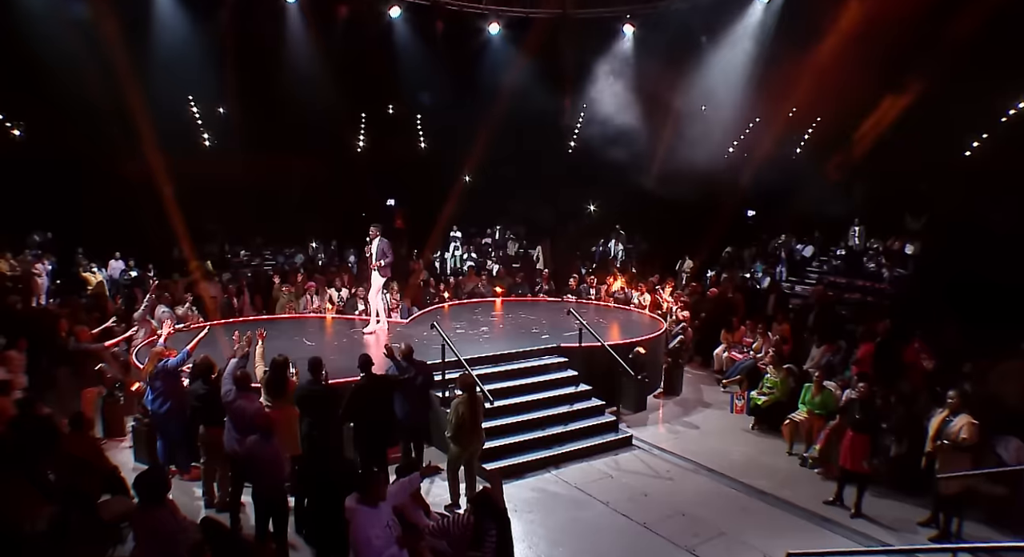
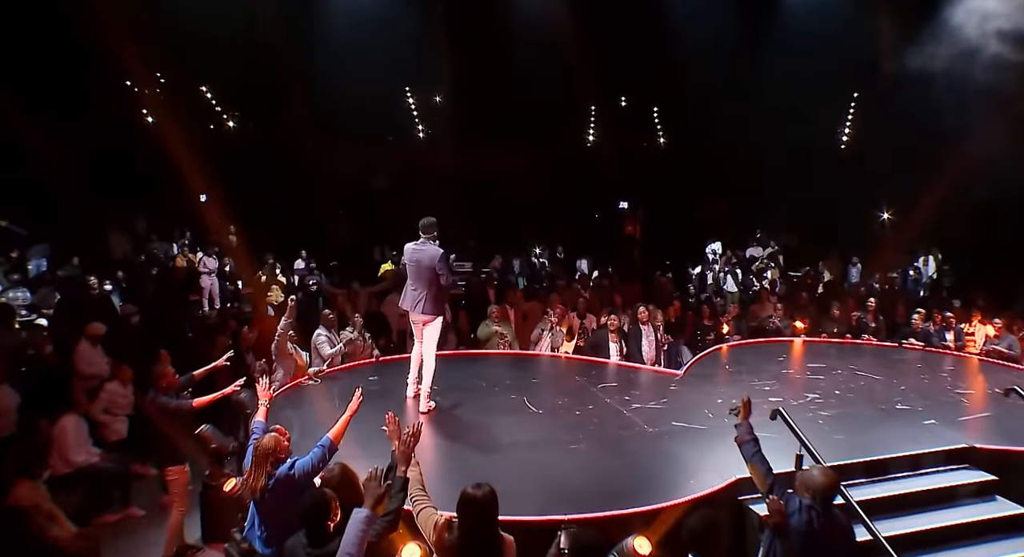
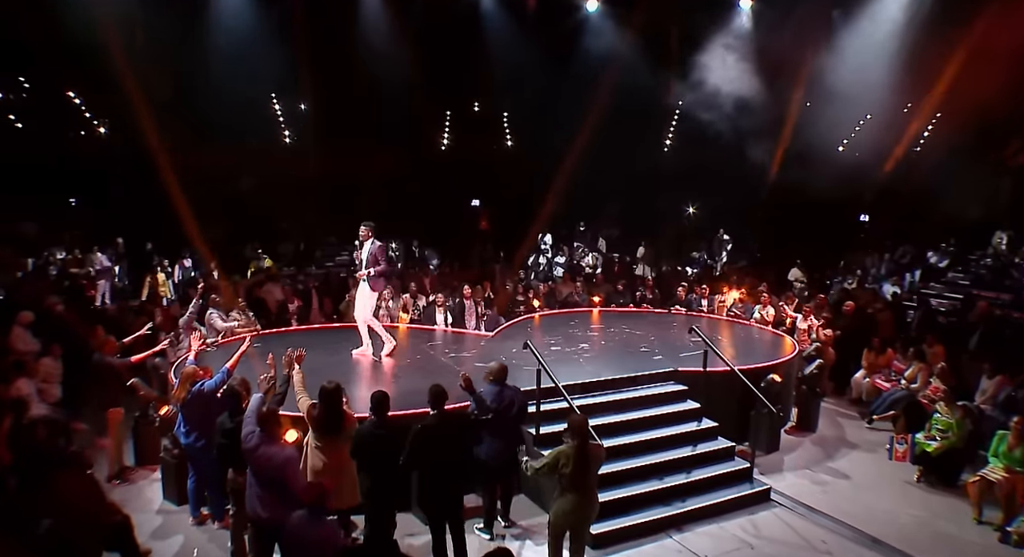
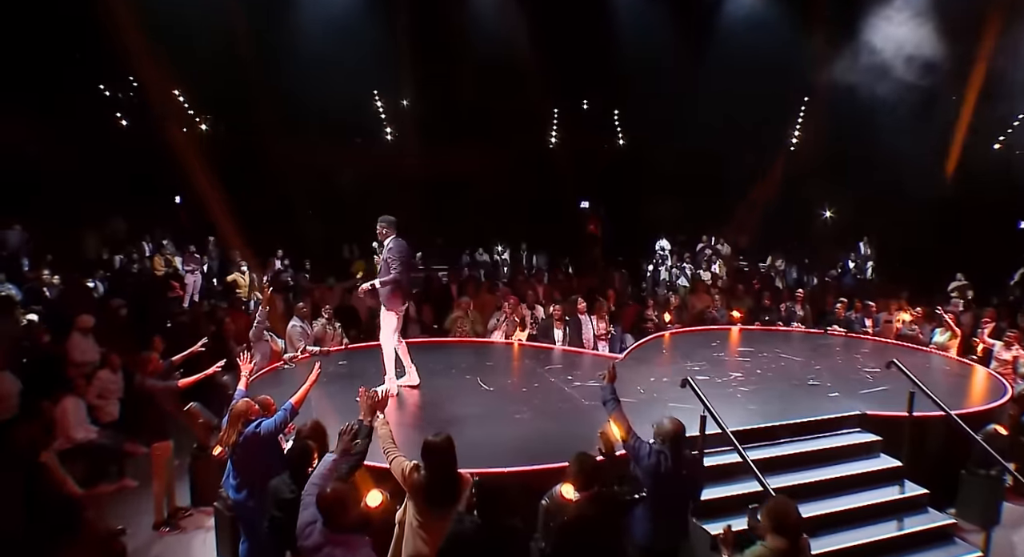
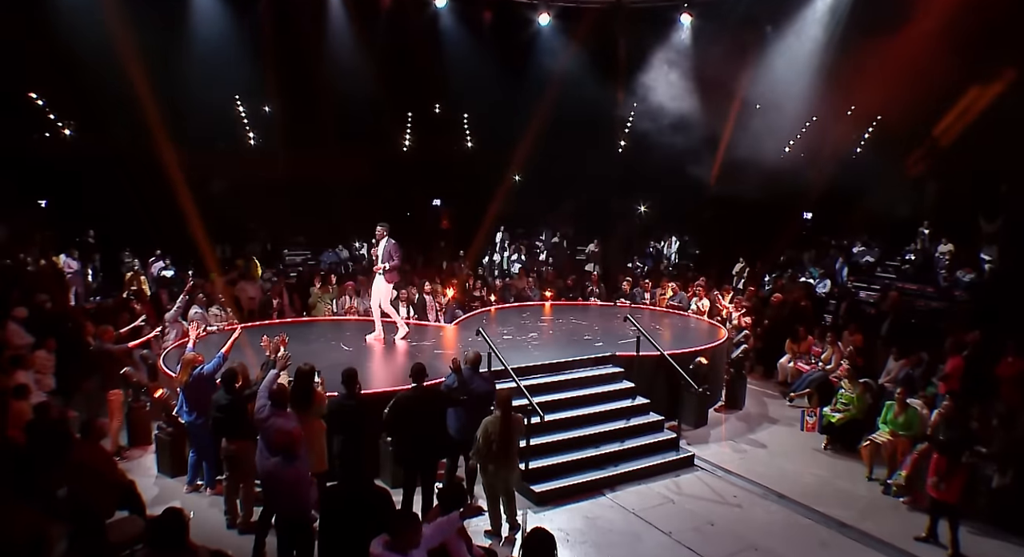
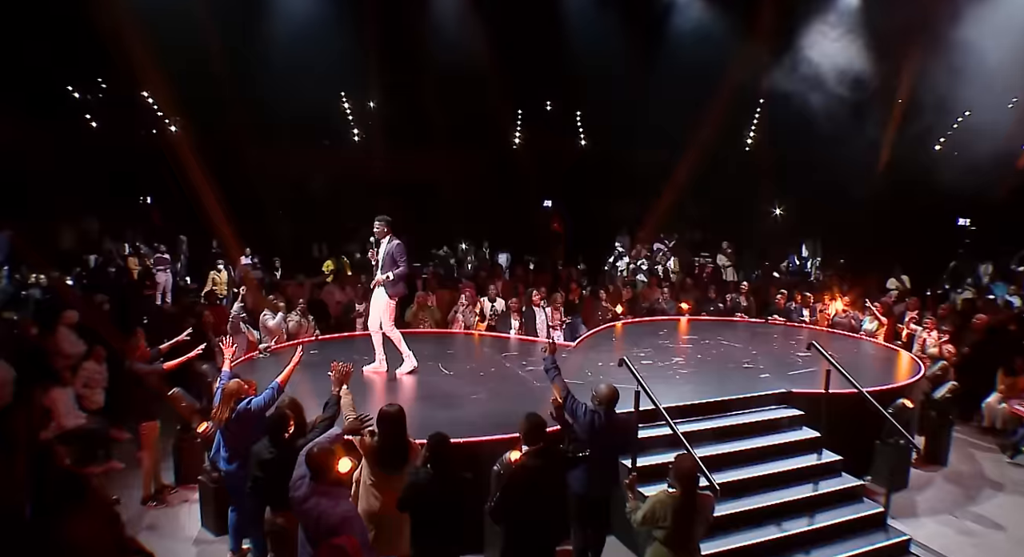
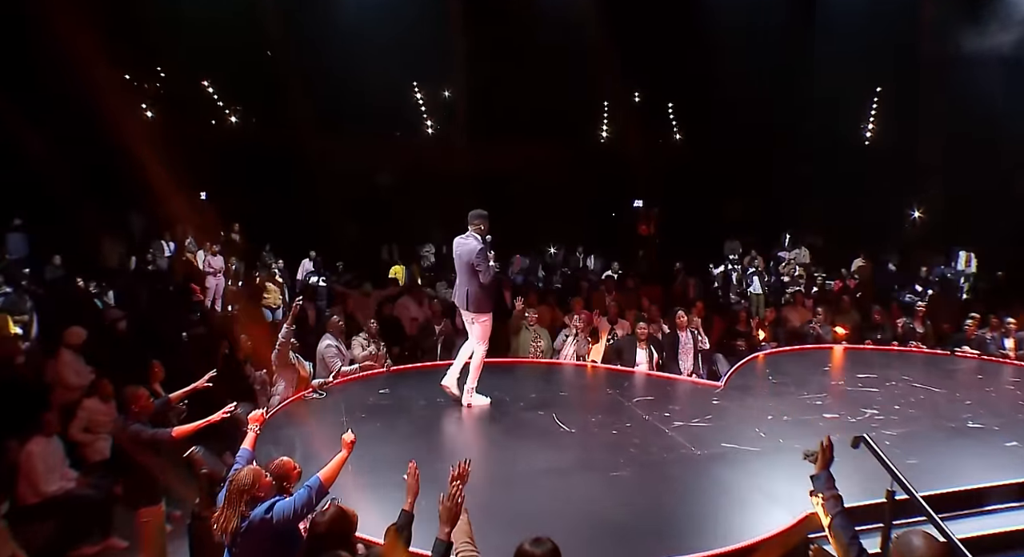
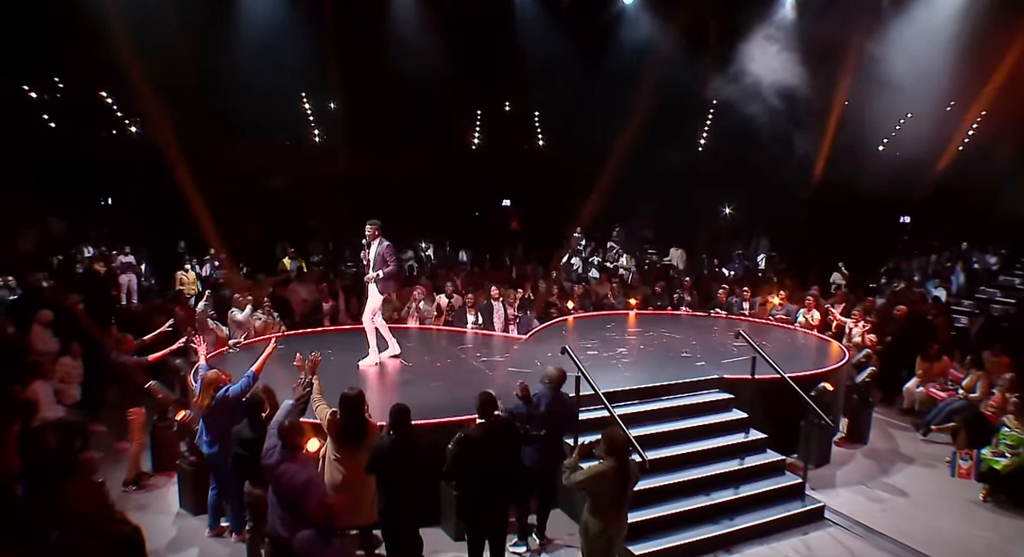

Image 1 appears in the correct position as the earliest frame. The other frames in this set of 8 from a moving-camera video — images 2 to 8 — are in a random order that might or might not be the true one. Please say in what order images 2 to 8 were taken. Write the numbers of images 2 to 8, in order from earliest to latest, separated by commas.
5, 3, 8, 6, 4, 2, 7
